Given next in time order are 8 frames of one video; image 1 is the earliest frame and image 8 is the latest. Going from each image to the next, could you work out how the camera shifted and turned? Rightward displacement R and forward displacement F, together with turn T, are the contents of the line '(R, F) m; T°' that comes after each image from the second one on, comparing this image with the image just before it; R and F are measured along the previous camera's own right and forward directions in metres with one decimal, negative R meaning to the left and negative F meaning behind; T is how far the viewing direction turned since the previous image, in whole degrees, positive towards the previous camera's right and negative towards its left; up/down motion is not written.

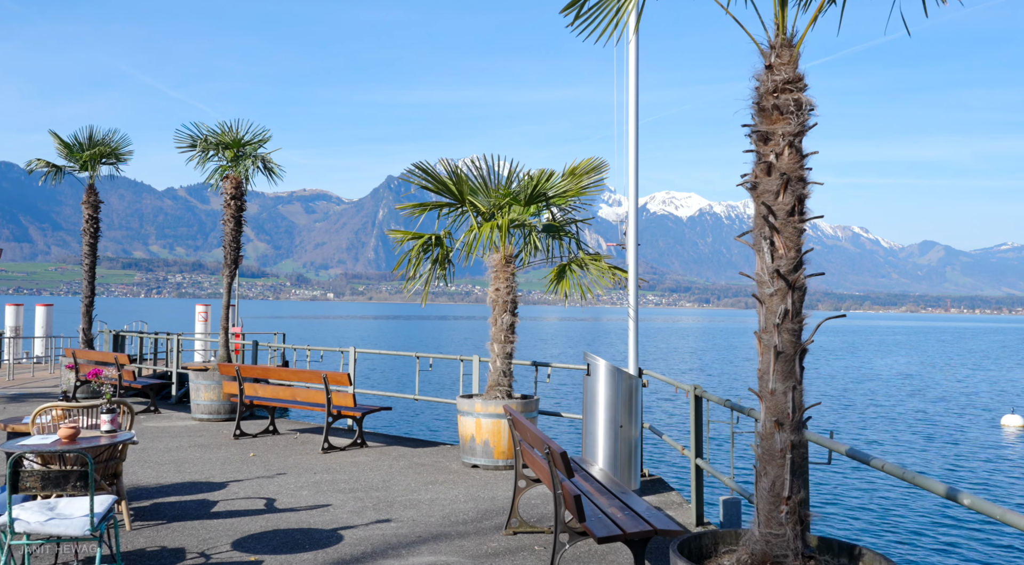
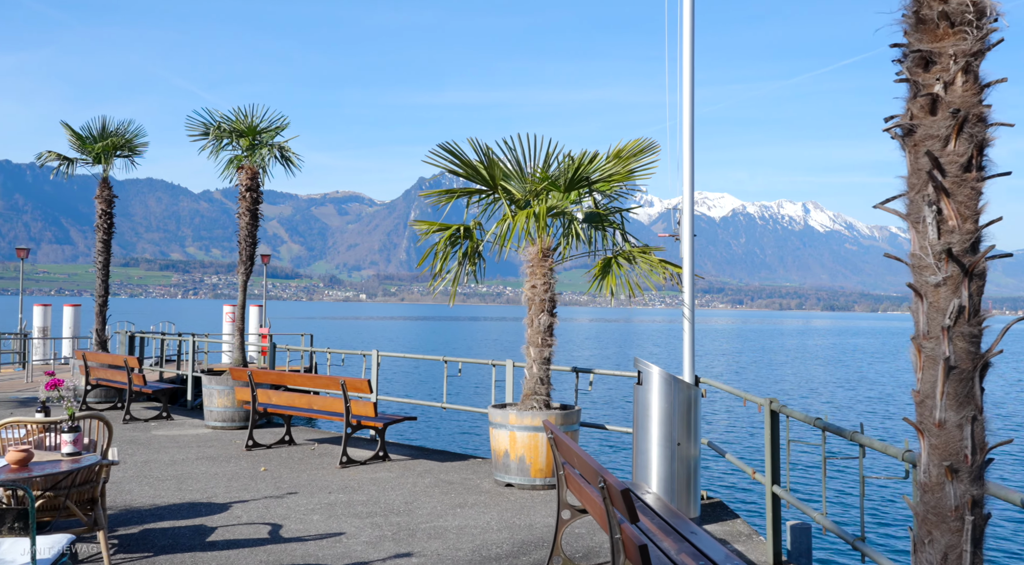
(-0.1, +1.1) m; -2°
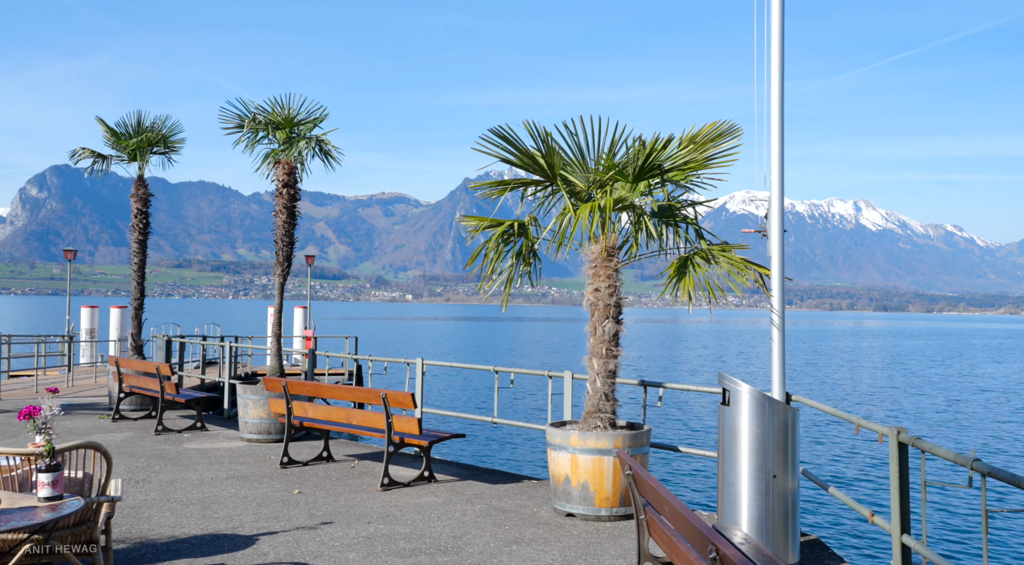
(-0.1, +1.0) m; -3°
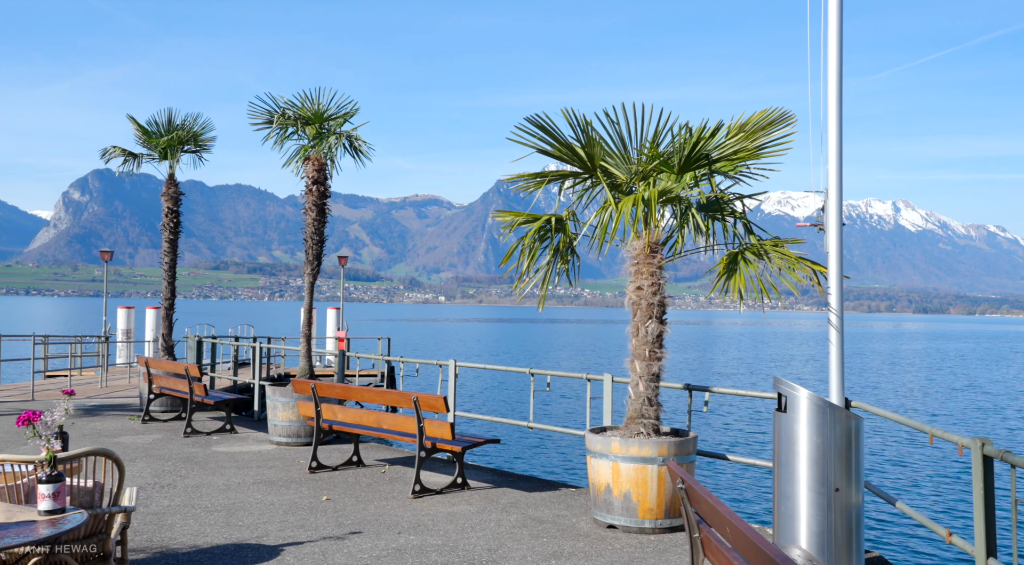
(0.0, +0.4) m; -2°
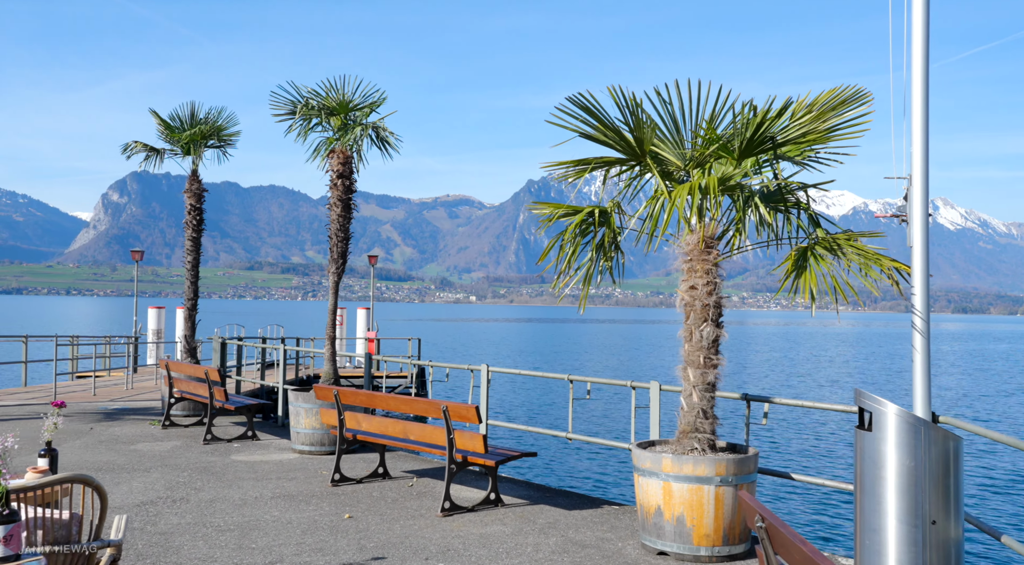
(-0.1, +0.7) m; -2°
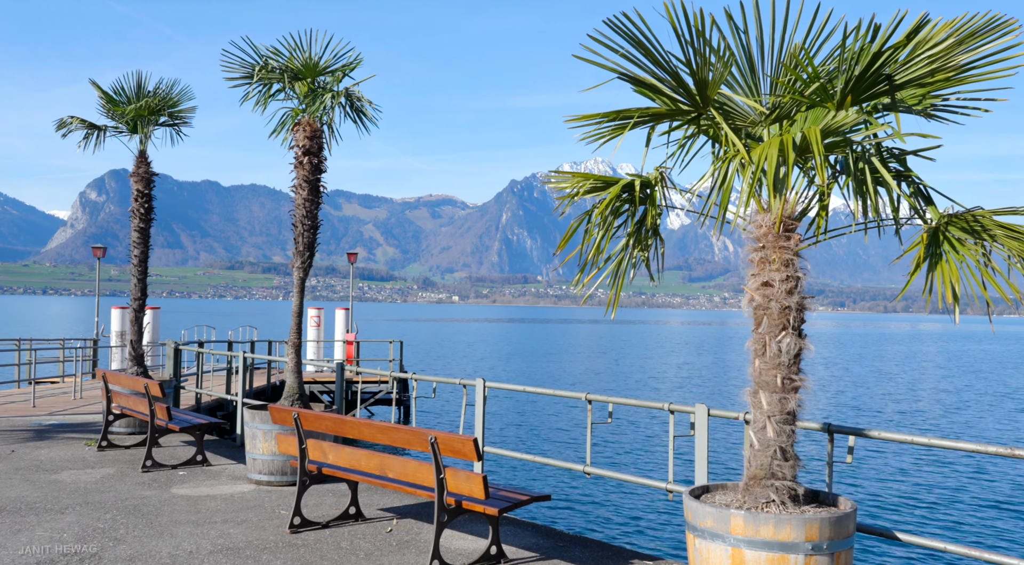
(-0.2, +1.8) m; +1°
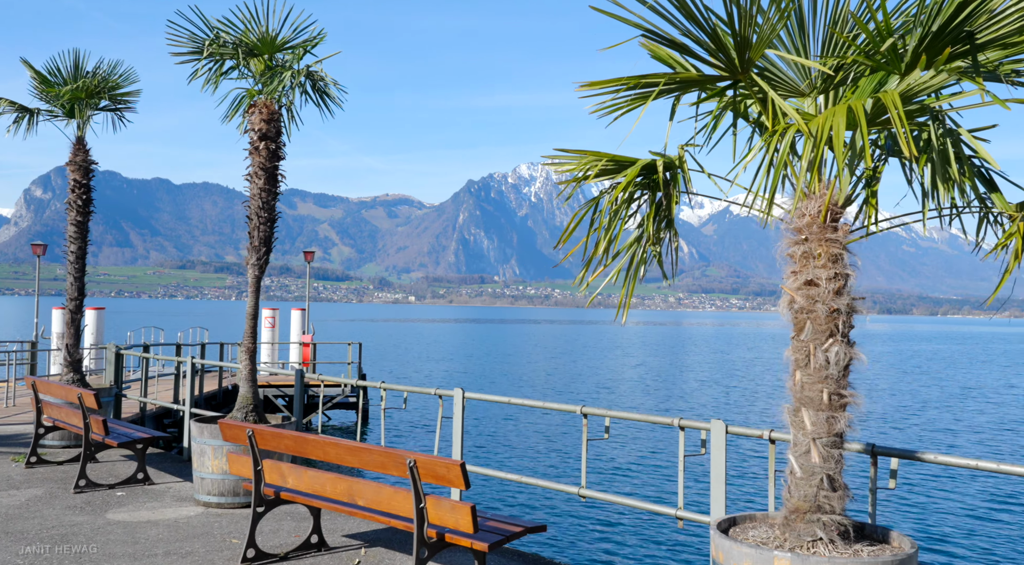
(-0.2, +0.8) m; +3°
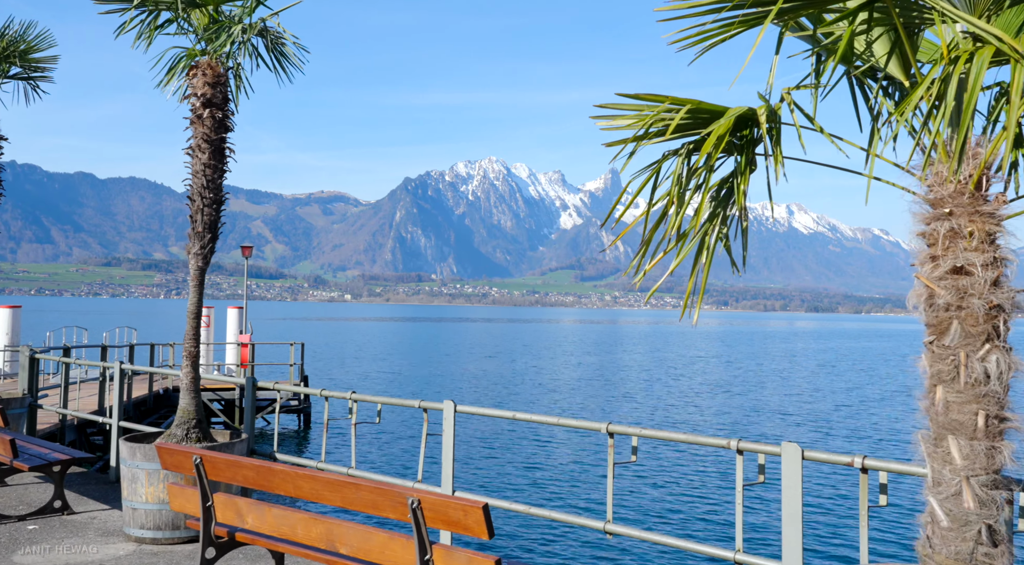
(-0.4, +1.2) m; +4°
